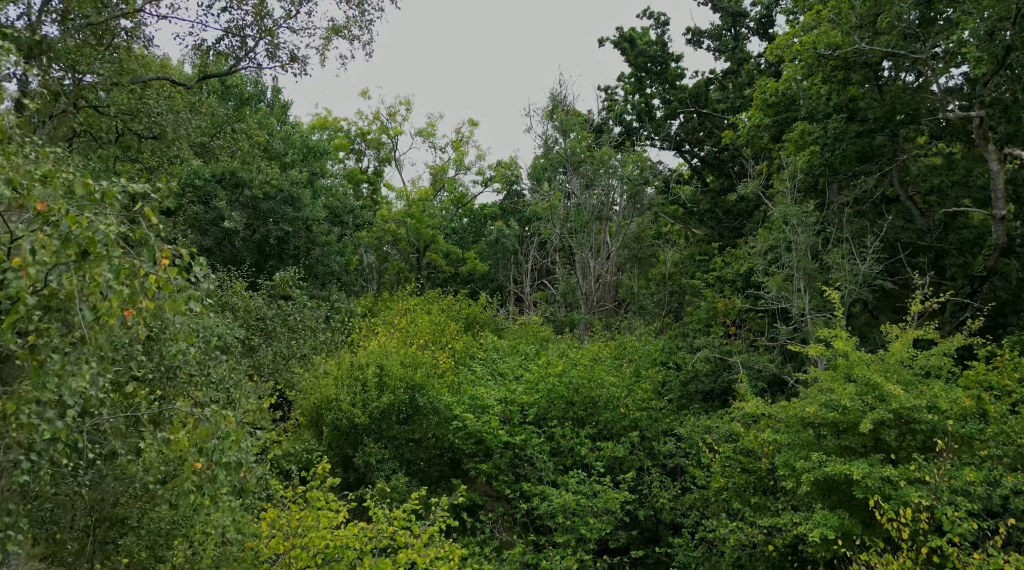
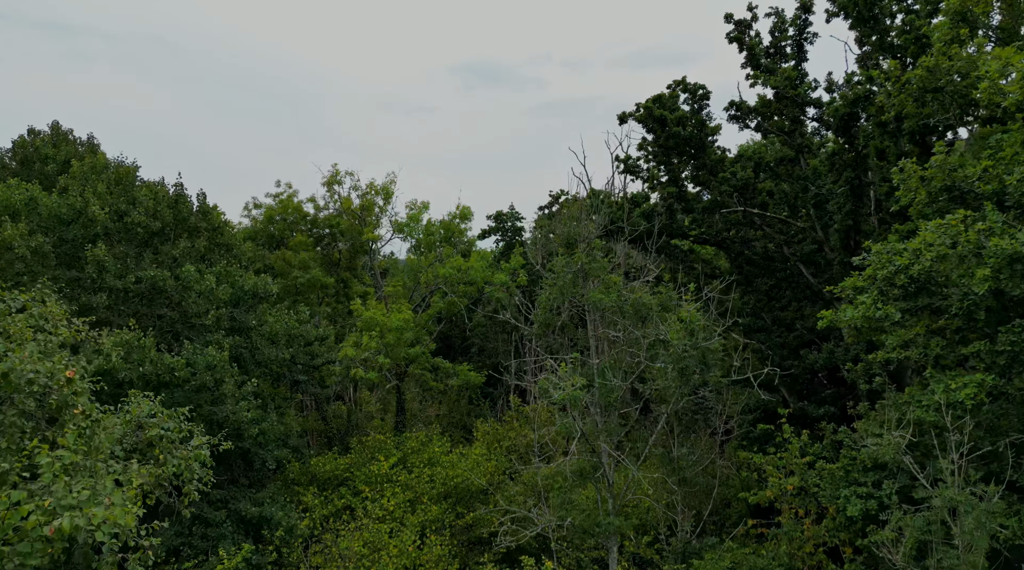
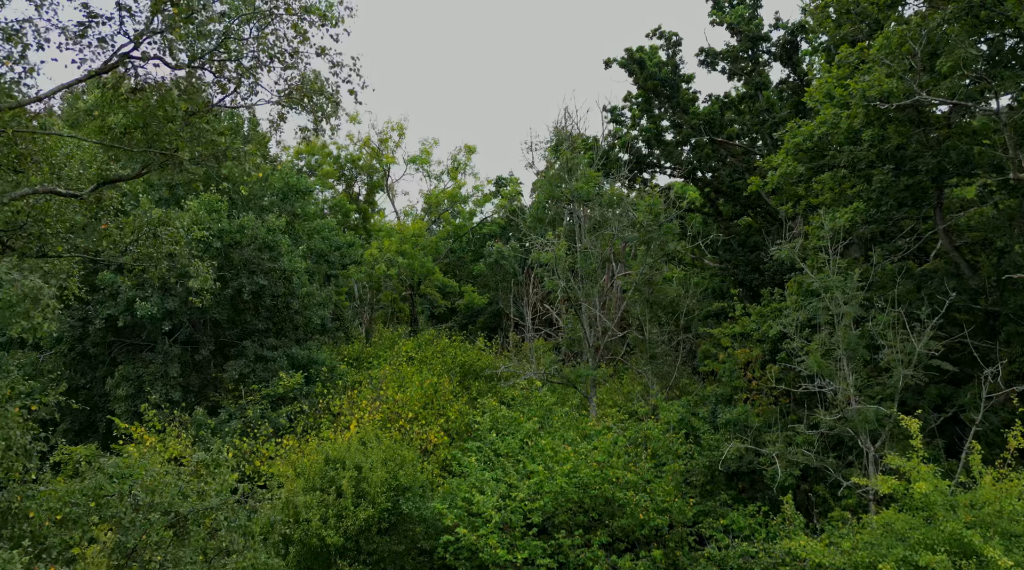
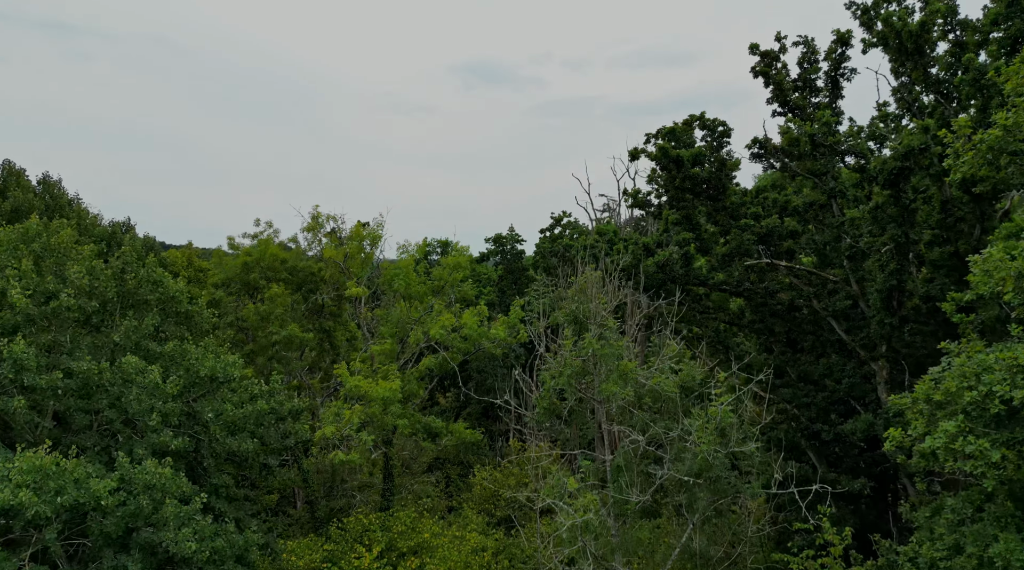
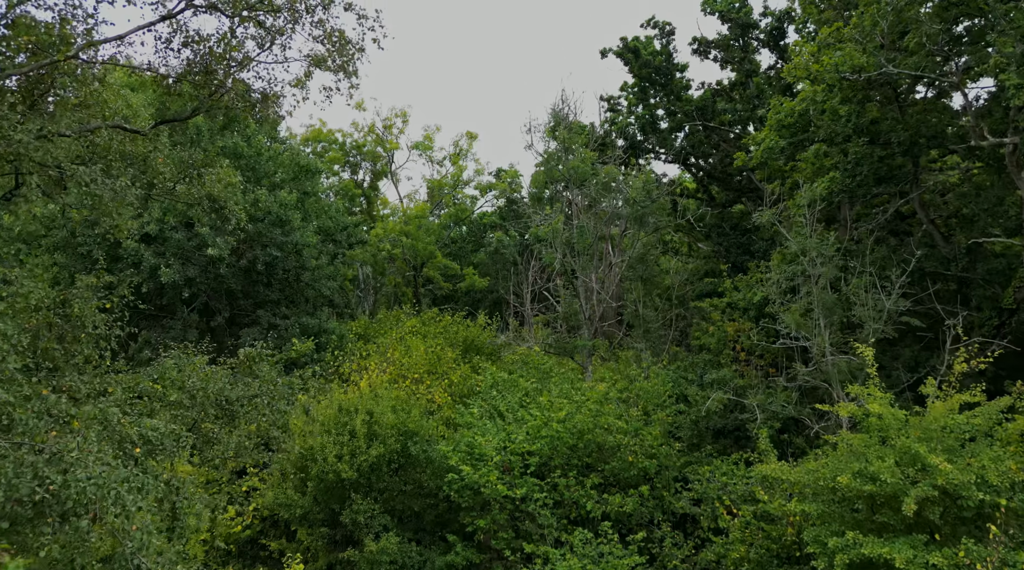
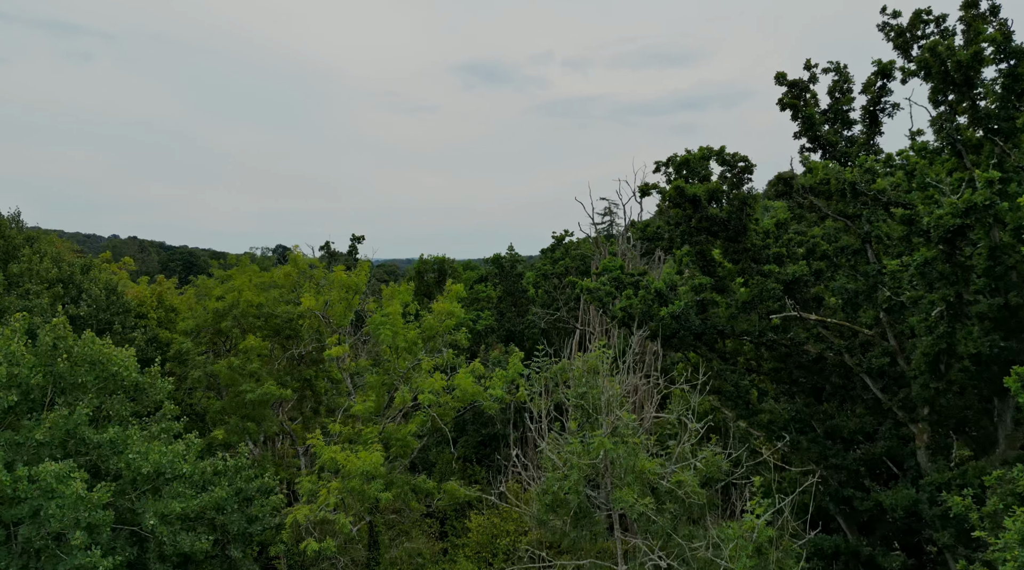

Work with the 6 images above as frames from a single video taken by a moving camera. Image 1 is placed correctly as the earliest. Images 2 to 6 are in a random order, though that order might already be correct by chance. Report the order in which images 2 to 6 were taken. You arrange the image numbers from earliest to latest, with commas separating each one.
5, 3, 2, 4, 6
